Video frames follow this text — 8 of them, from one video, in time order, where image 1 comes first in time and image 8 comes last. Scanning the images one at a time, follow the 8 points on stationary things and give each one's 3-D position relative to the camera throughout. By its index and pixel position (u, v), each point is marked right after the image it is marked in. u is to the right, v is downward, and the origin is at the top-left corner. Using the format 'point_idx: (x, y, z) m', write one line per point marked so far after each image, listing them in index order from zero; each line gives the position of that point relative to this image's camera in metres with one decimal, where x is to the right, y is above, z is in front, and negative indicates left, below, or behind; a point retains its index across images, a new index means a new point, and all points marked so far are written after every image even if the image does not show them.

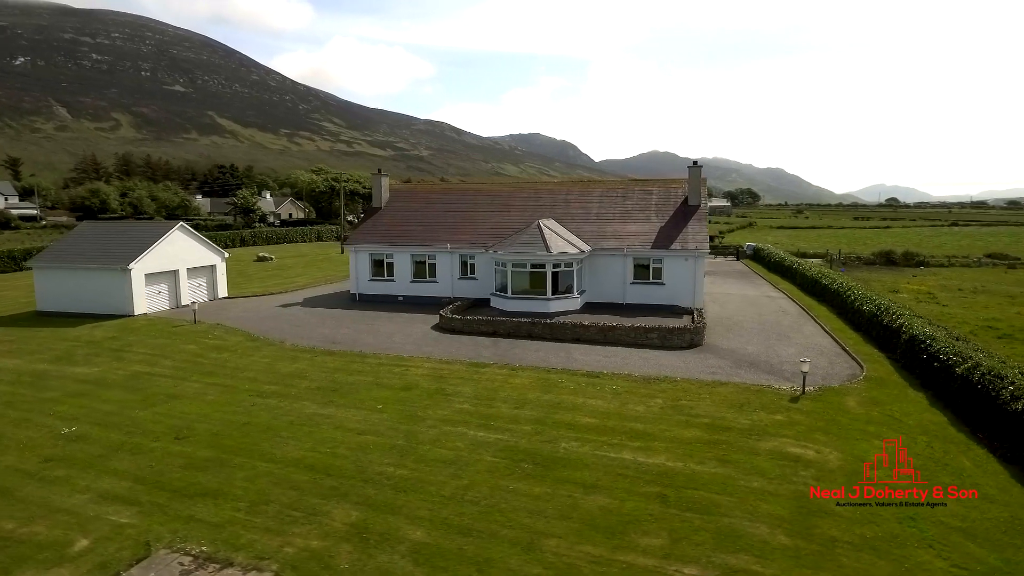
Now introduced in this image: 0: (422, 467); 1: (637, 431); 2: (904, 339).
0: (-1.8, -3.7, +13.0) m
1: (+3.0, -3.4, +14.9) m
2: (+12.1, -1.5, +19.4) m
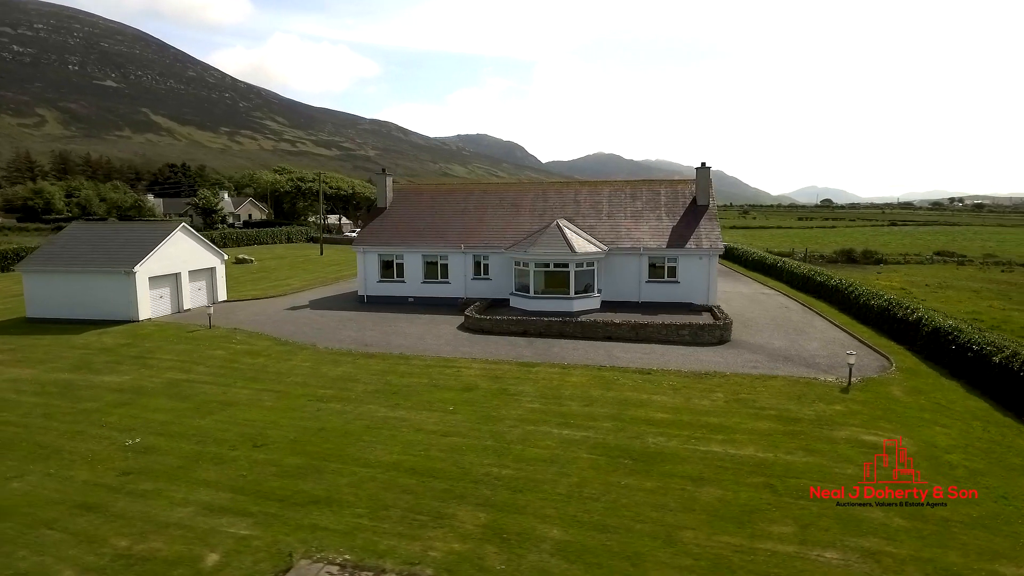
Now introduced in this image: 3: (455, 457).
0: (+0.3, -3.7, +12.9) m
1: (+5.0, -3.3, +15.3) m
2: (+13.6, -1.4, +20.6) m
3: (-1.2, -3.6, +13.3) m
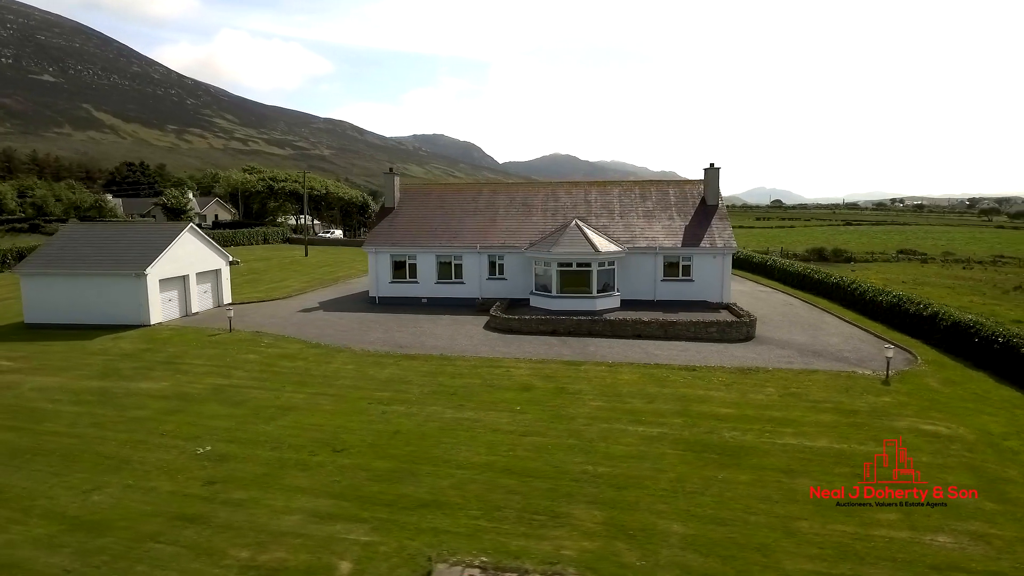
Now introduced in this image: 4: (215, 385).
0: (+2.3, -3.7, +13.1) m
1: (+6.7, -3.2, +15.7) m
2: (+14.9, -1.2, +21.6) m
3: (+0.7, -3.6, +13.3) m
4: (-8.4, -2.7, +17.9) m
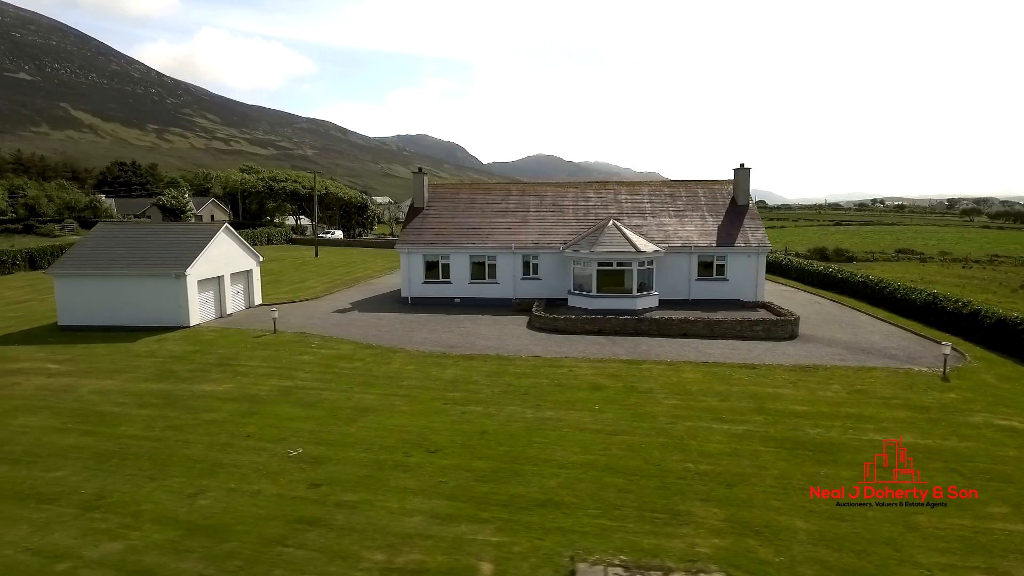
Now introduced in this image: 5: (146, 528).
0: (+4.3, -3.6, +13.1) m
1: (+8.7, -3.2, +15.9) m
2: (+16.7, -1.1, +22.0) m
3: (+2.8, -3.6, +13.3) m
4: (-6.5, -2.8, +17.6) m
5: (-6.2, -4.1, +10.7) m
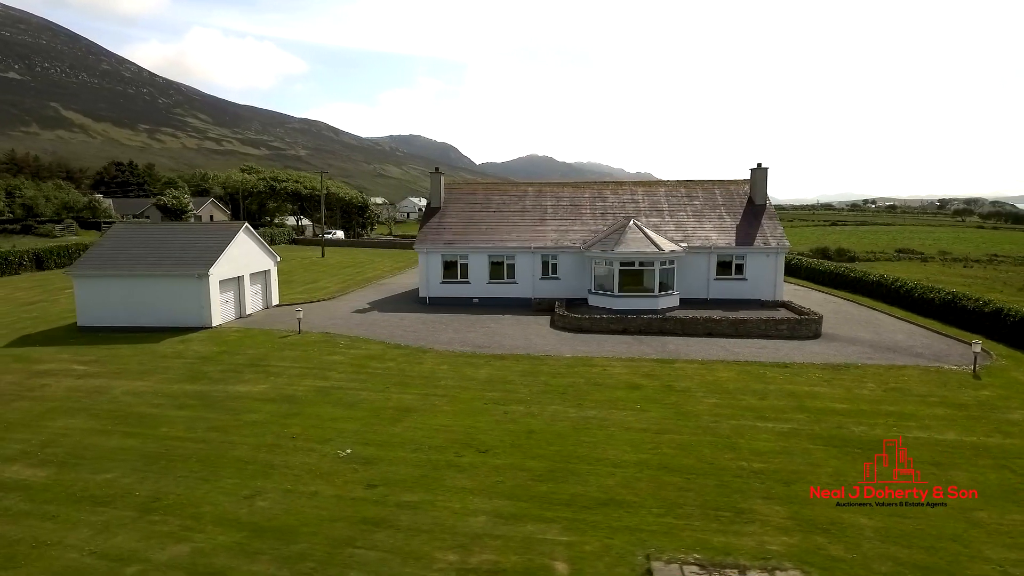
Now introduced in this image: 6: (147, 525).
0: (+5.4, -3.6, +13.1) m
1: (+9.7, -3.2, +15.9) m
2: (+17.7, -1.1, +22.1) m
3: (+3.9, -3.5, +13.3) m
4: (-5.5, -2.7, +17.5) m
5: (-5.1, -4.1, +10.5) m
6: (-6.2, -4.0, +10.7) m
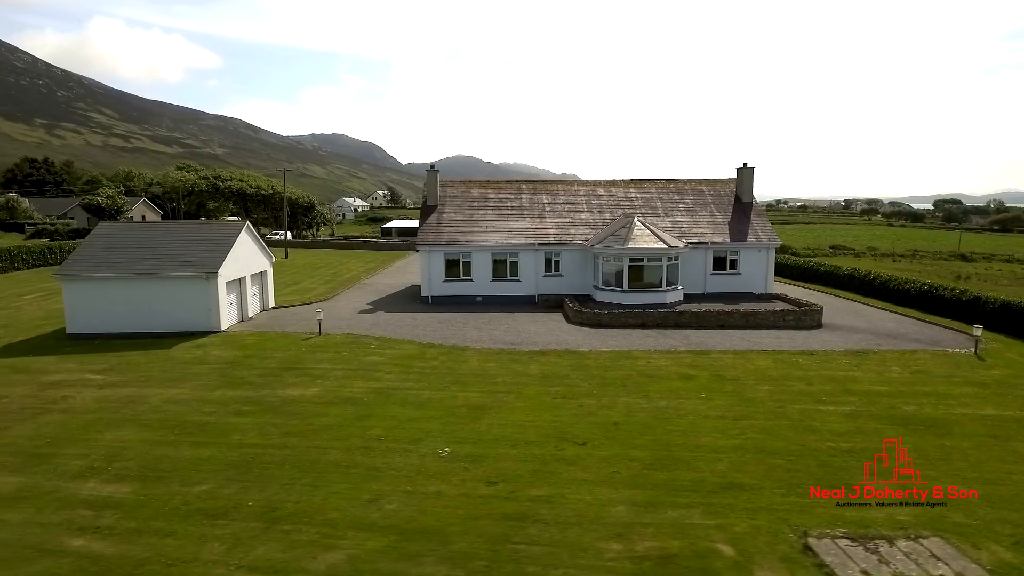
0: (+7.5, -3.4, +13.9) m
1: (+11.5, -2.9, +17.2) m
2: (+18.6, -0.7, +24.3) m
3: (+6.0, -3.3, +14.0) m
4: (-3.8, -2.7, +17.0) m
5: (-2.6, -4.0, +10.1) m
6: (-3.8, -4.0, +10.2) m
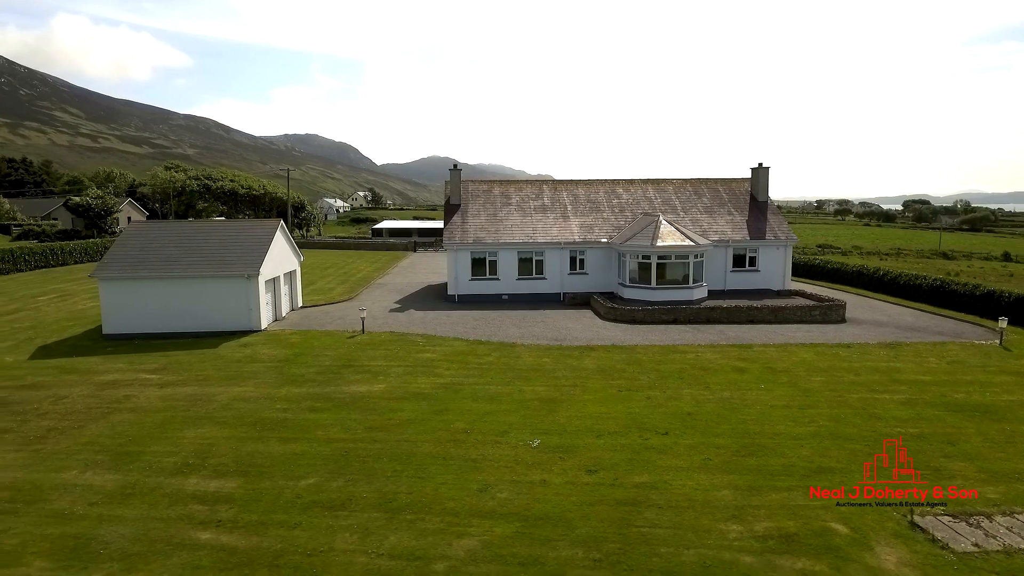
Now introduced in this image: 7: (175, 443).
0: (+9.4, -3.2, +14.5) m
1: (+13.2, -2.7, +18.0) m
2: (+20.0, -0.5, +25.4) m
3: (+7.8, -3.2, +14.5) m
4: (-2.1, -2.6, +17.2) m
5: (-0.6, -3.9, +10.4) m
6: (-1.8, -3.9, +10.4) m
7: (-7.3, -3.4, +13.6) m
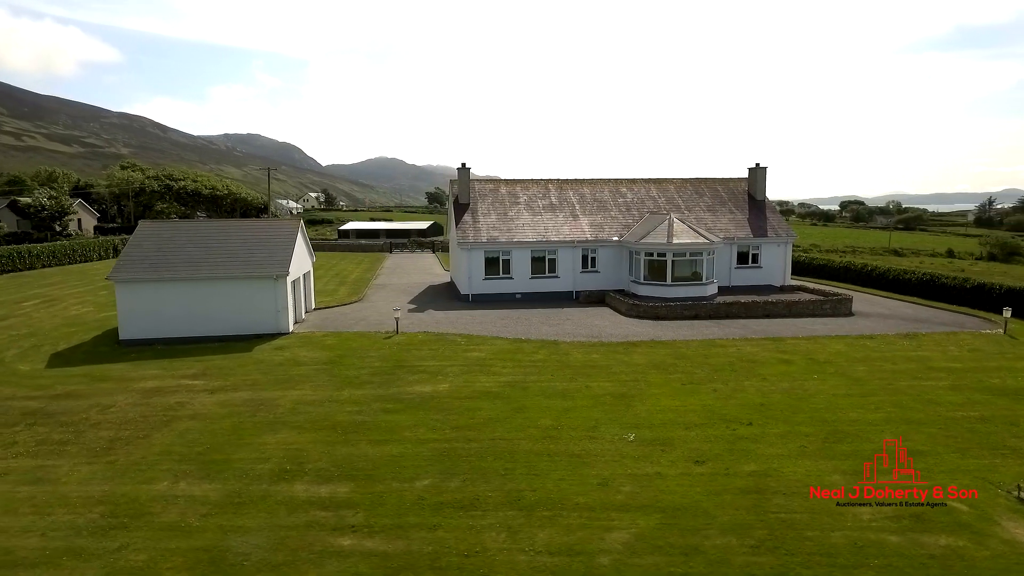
0: (+11.3, -3.0, +15.4) m
1: (+14.8, -2.4, +19.1) m
2: (+21.0, -0.1, +27.0) m
3: (+9.8, -3.0, +15.2) m
4: (-0.3, -2.5, +17.0) m
5: (+1.8, -3.8, +10.4) m
6: (+0.6, -3.8, +10.3) m
7: (-5.2, -3.4, +13.1) m
